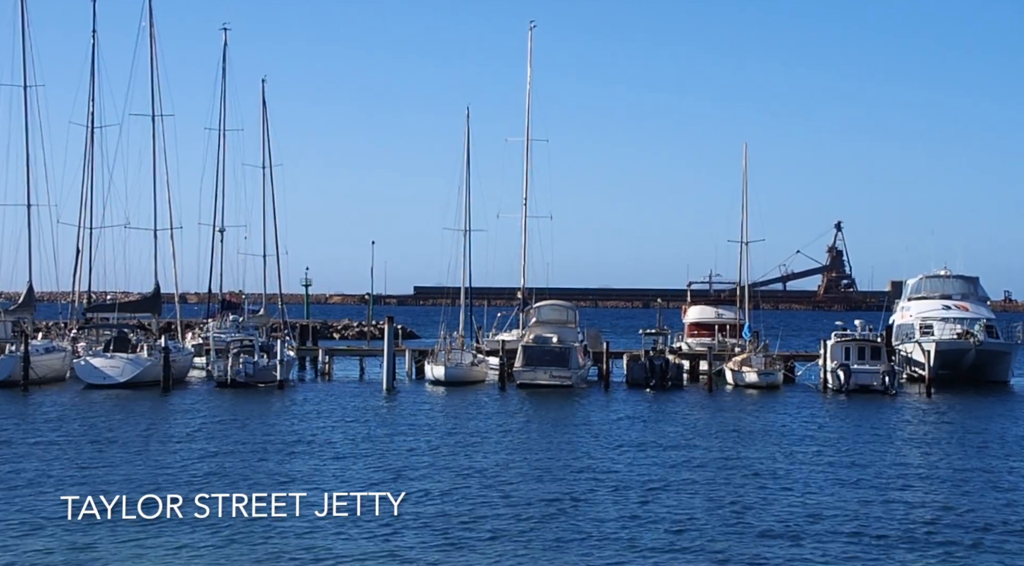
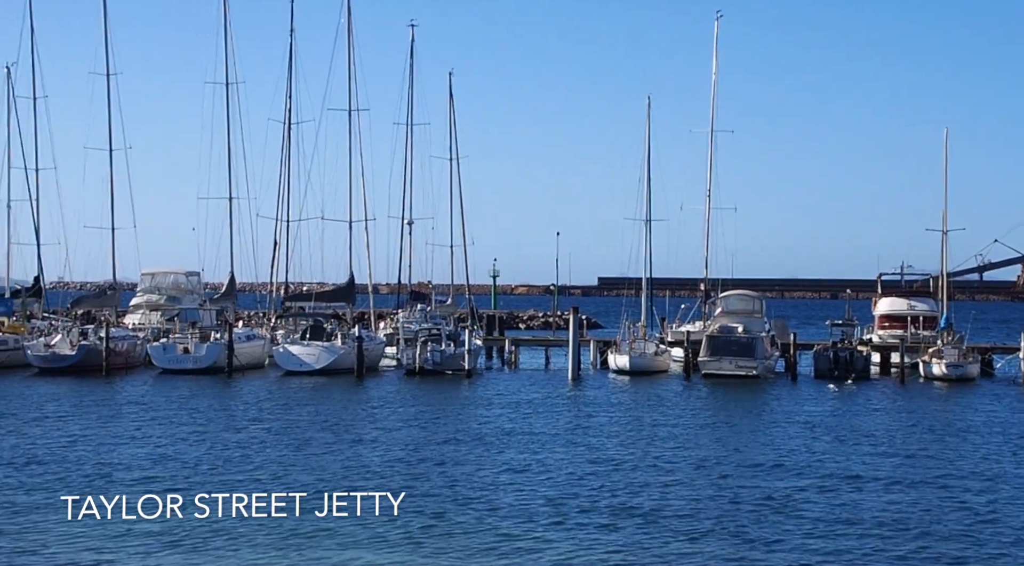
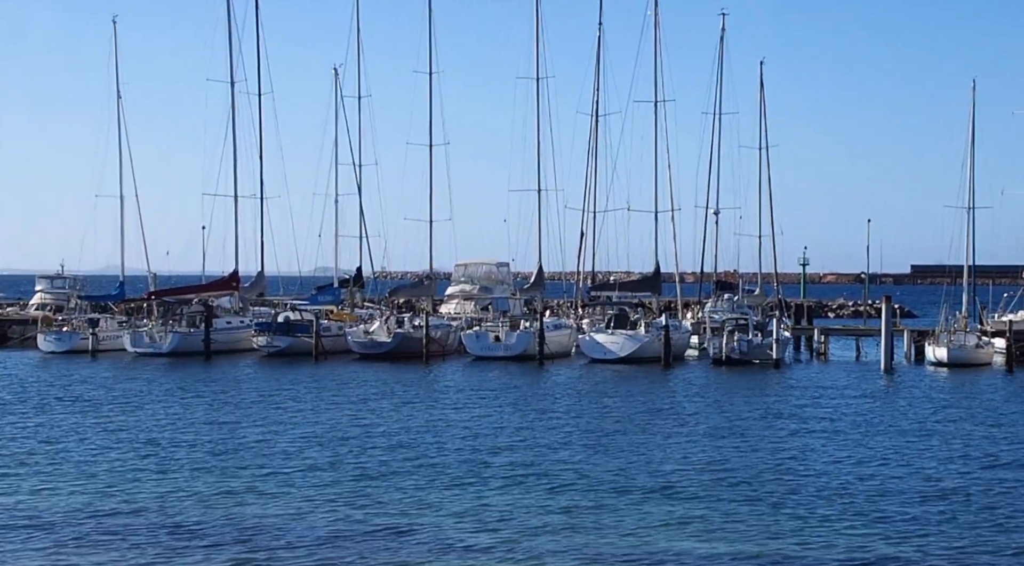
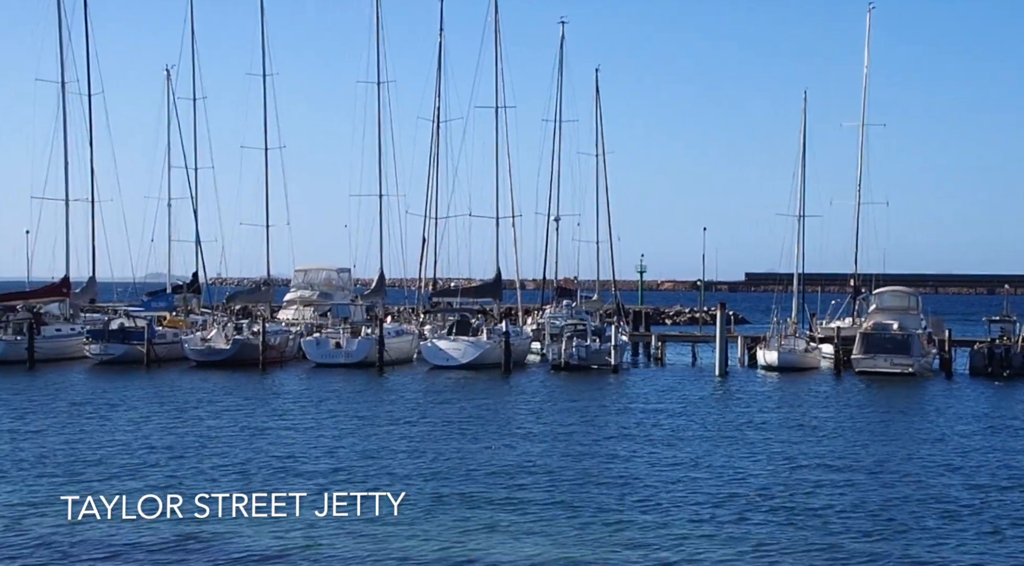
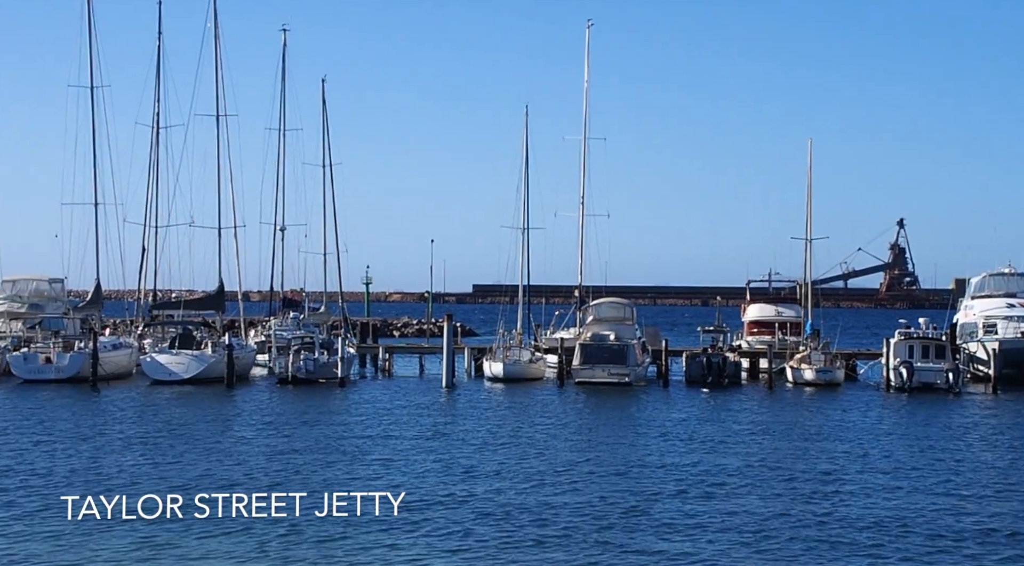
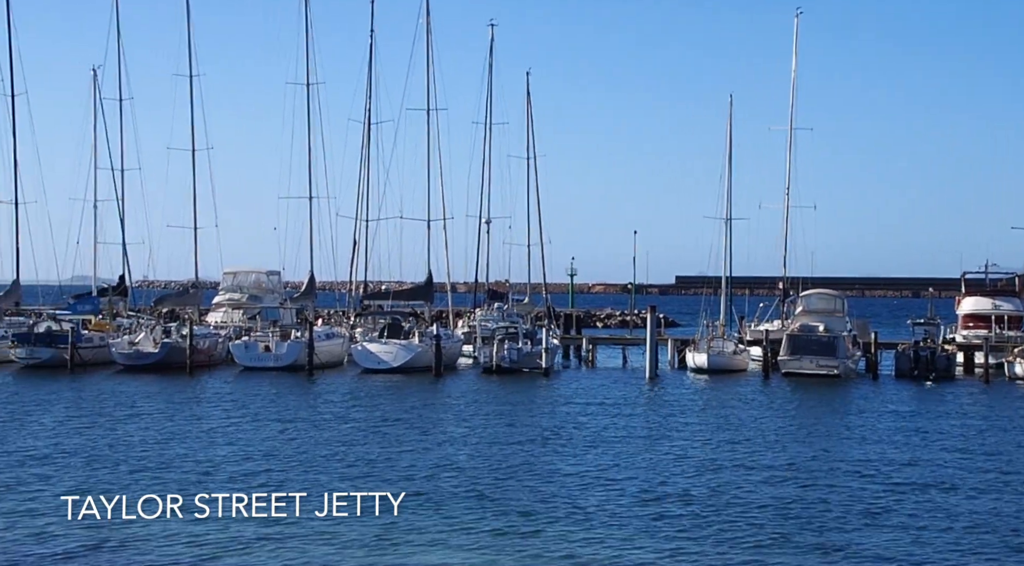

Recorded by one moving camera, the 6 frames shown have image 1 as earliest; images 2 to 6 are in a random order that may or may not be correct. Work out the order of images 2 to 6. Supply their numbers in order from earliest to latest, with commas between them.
5, 2, 6, 4, 3
